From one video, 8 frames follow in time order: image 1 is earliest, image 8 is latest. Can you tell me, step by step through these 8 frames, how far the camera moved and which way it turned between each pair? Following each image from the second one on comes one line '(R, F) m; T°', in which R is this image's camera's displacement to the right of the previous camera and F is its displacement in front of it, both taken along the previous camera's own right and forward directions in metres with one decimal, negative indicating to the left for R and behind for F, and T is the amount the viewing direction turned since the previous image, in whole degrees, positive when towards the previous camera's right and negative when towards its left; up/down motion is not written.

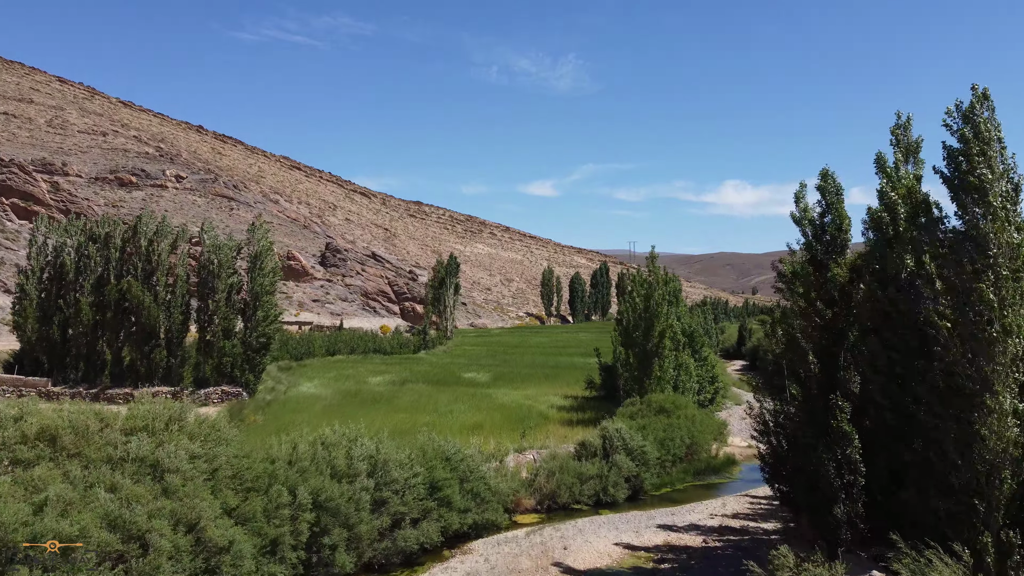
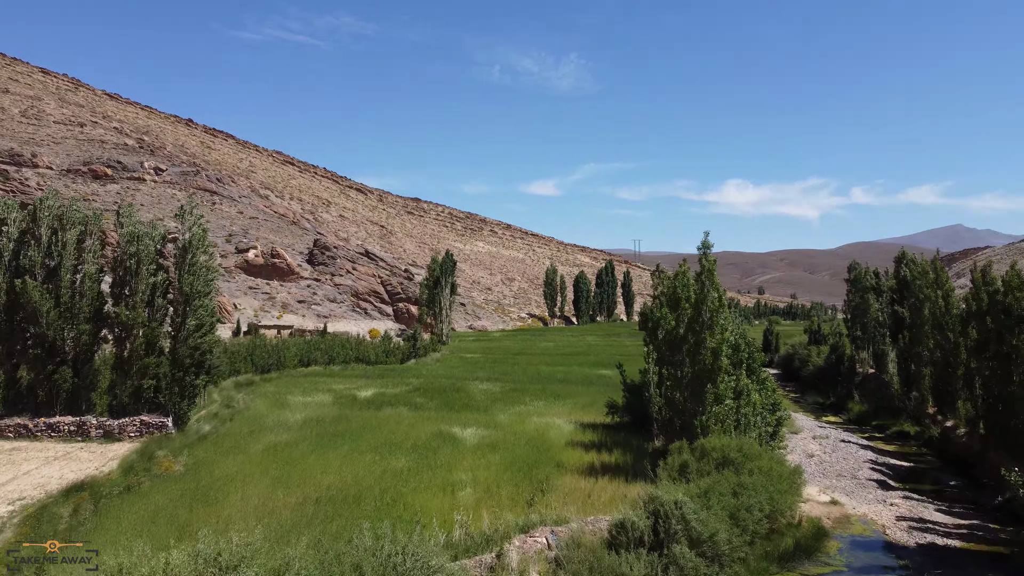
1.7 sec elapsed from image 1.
(0.0, +4.3) m; 0°
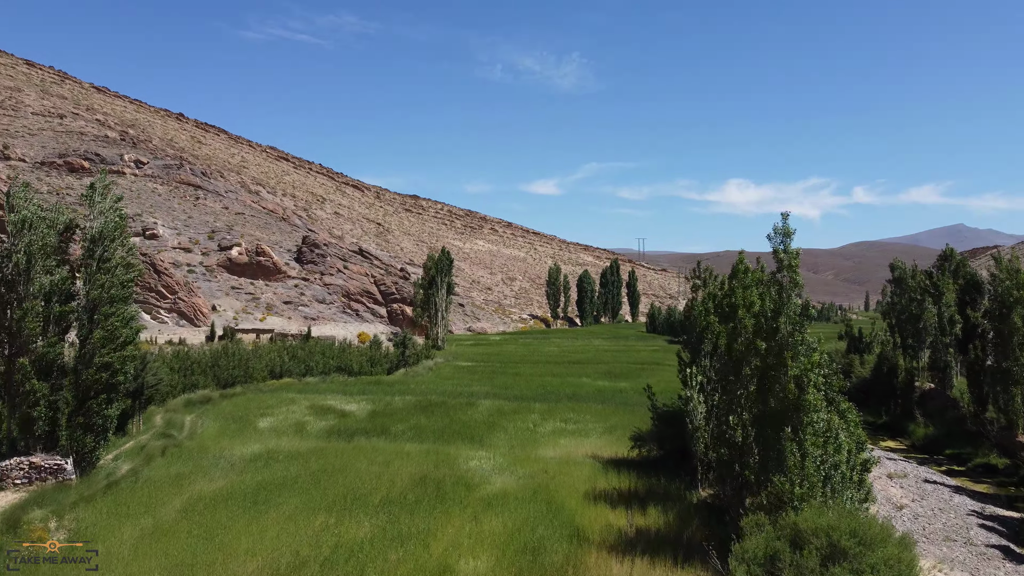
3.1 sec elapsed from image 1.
(0.0, +3.5) m; 0°
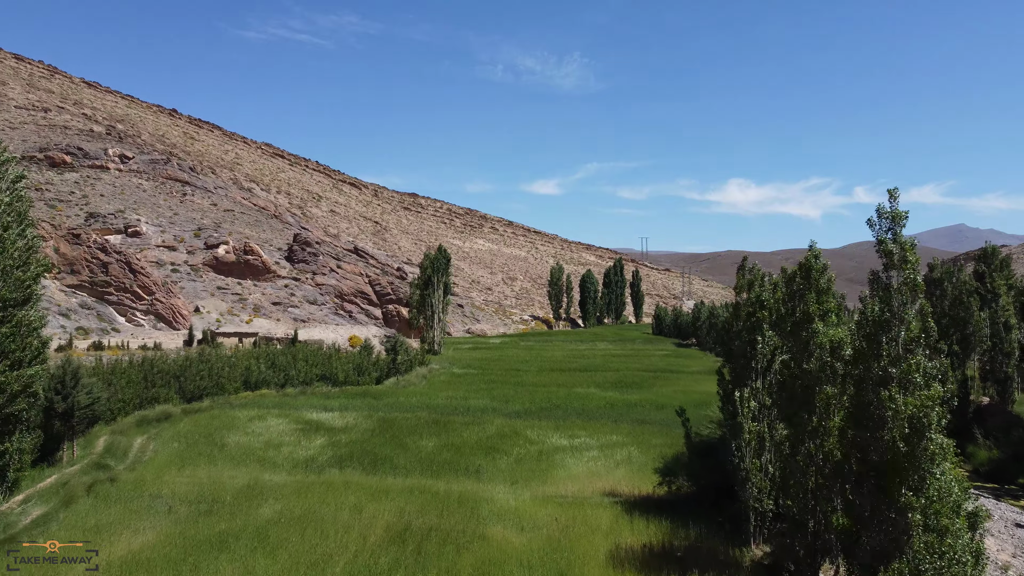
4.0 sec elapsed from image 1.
(0.0, +2.5) m; 0°
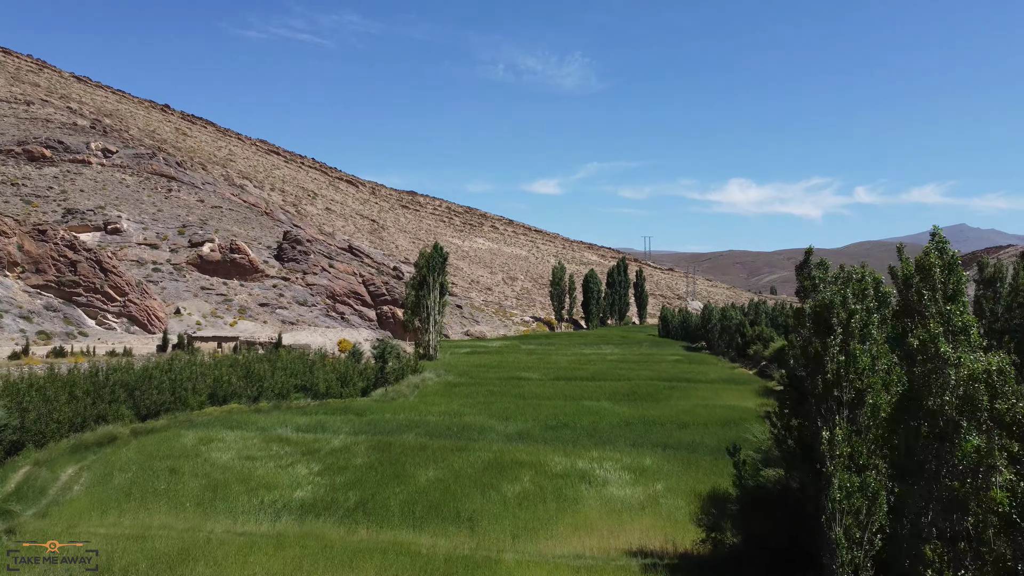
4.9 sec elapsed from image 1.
(0.0, +2.5) m; 0°
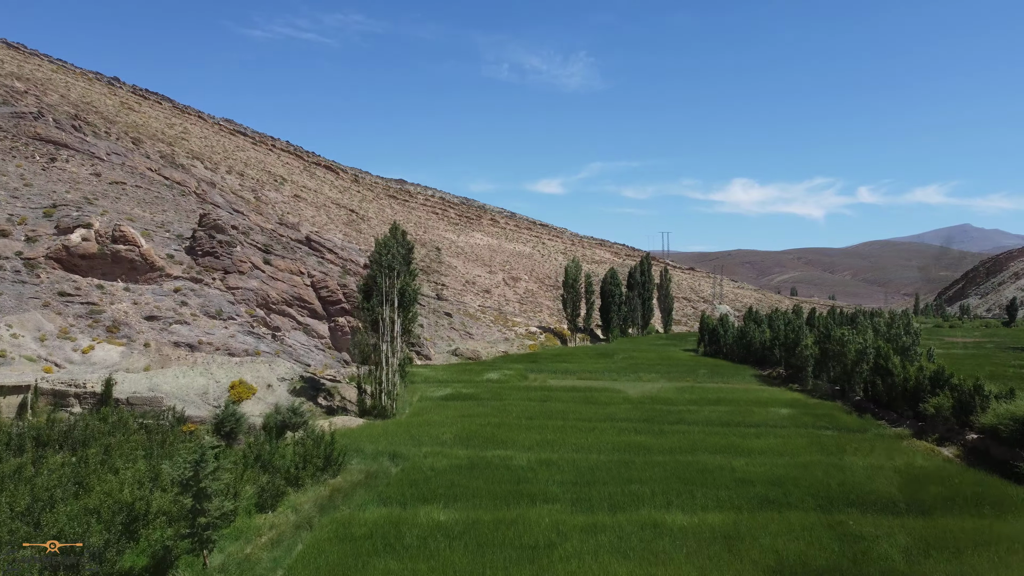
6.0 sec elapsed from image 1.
(0.0, +3.0) m; 0°
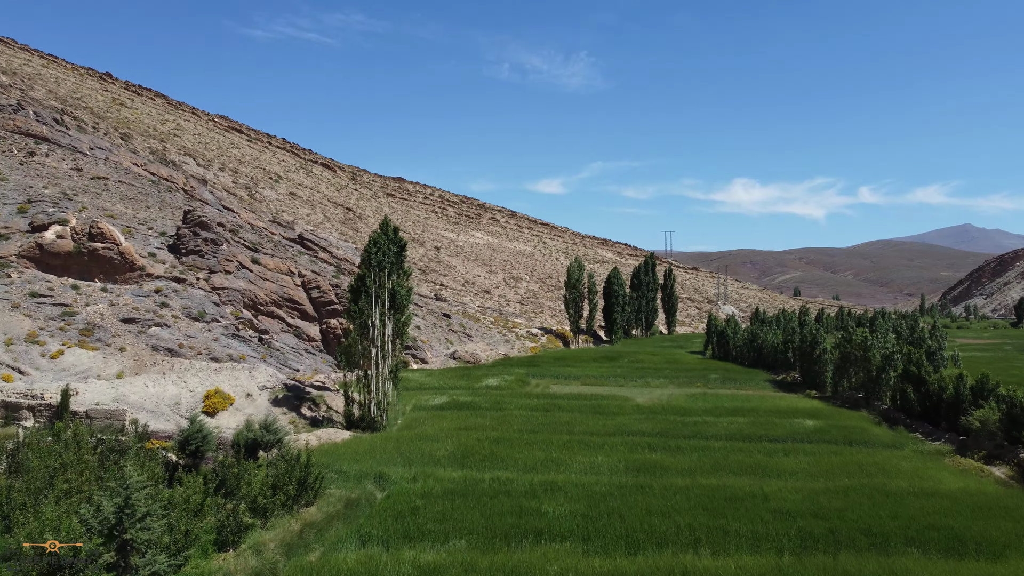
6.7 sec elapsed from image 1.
(0.0, +1.9) m; 0°
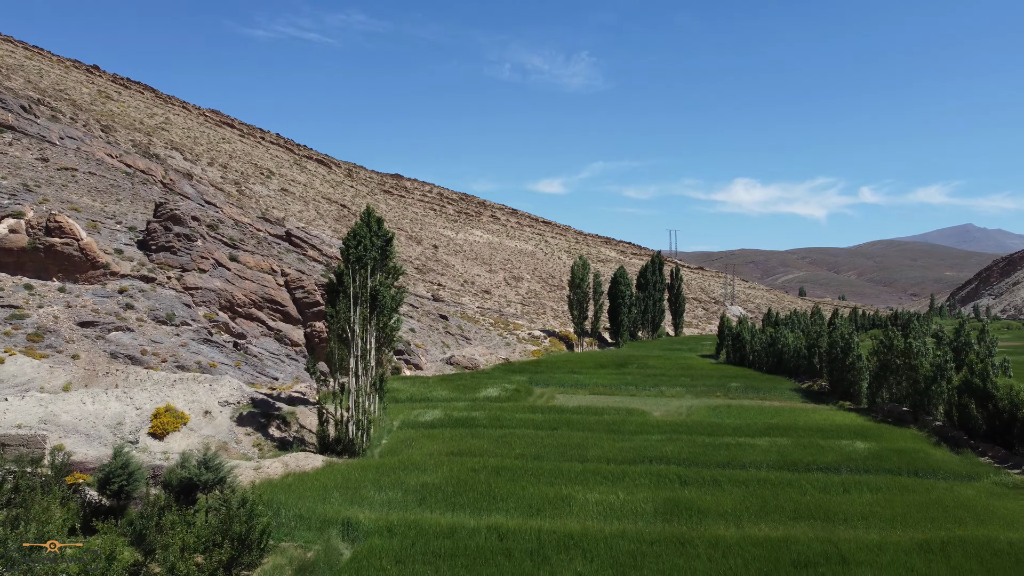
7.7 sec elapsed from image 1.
(0.0, +3.0) m; 0°
